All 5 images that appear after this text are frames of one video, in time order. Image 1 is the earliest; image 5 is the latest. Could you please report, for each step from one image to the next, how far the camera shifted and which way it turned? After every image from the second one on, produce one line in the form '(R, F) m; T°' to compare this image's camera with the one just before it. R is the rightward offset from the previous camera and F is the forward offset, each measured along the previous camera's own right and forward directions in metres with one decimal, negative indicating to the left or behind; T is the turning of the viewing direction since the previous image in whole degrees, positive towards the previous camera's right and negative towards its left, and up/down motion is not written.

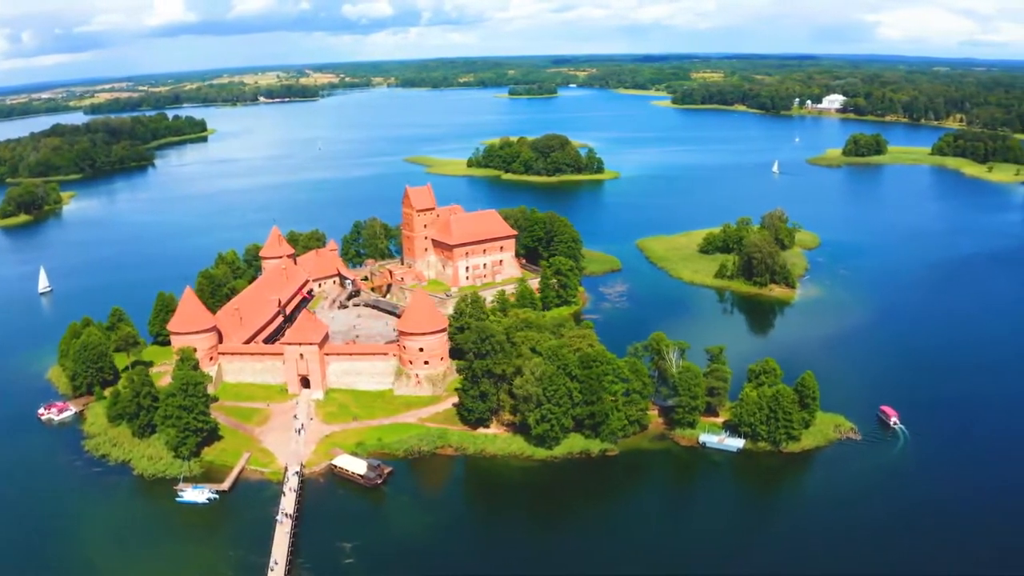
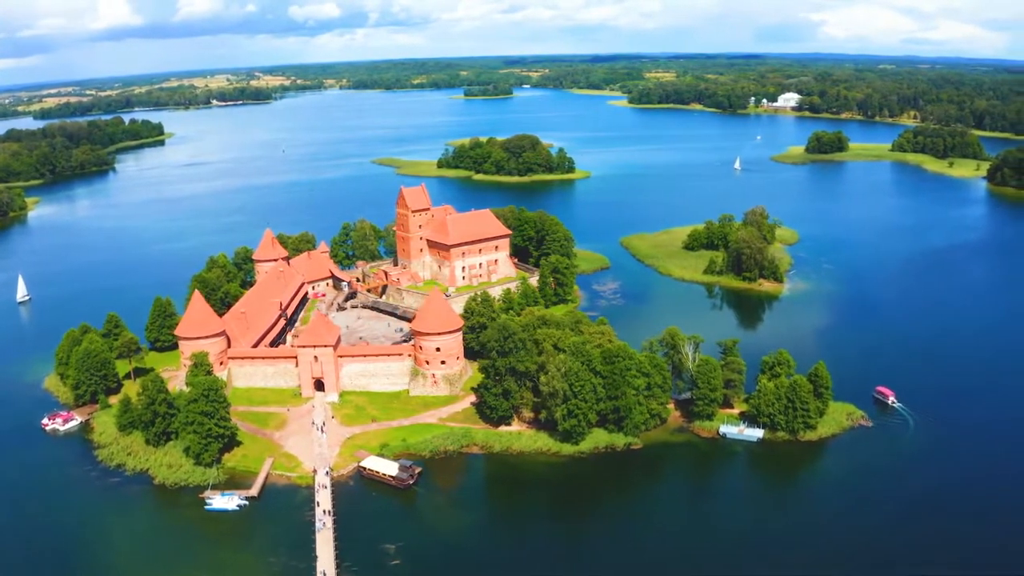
(-2.8, 0.0) m; +3°
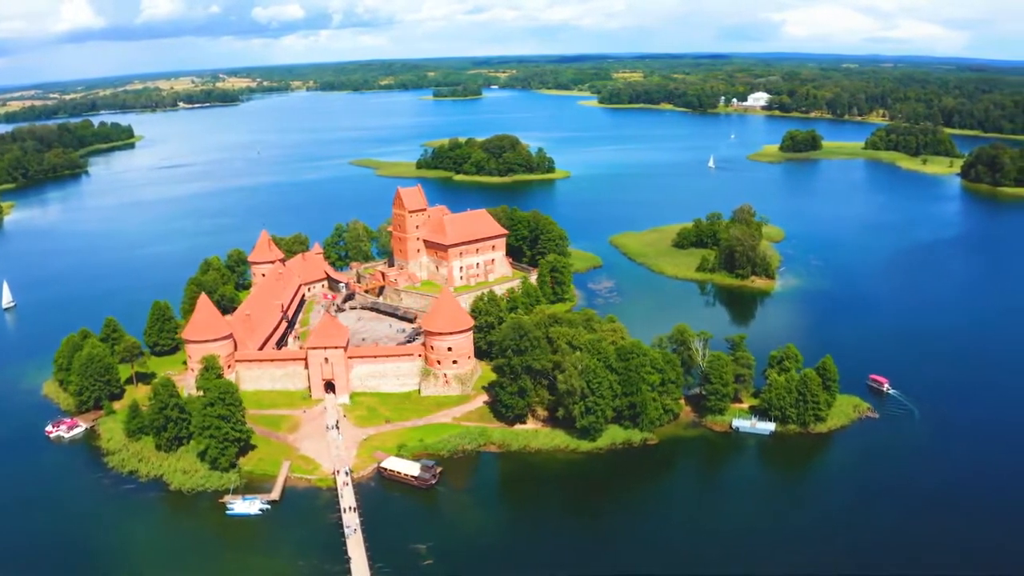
(-1.9, 0.0) m; +2°
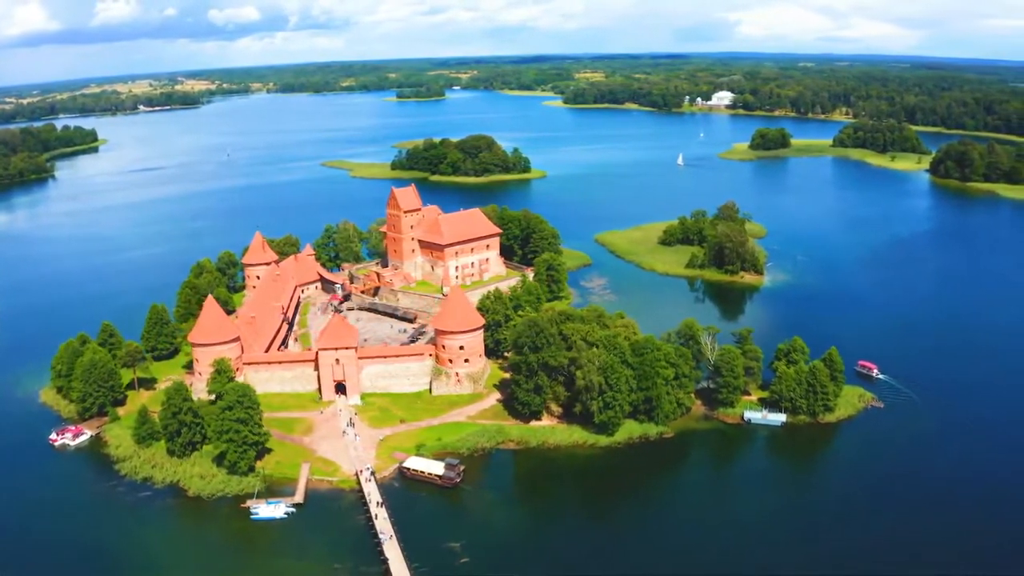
(-2.2, 0.0) m; +2°
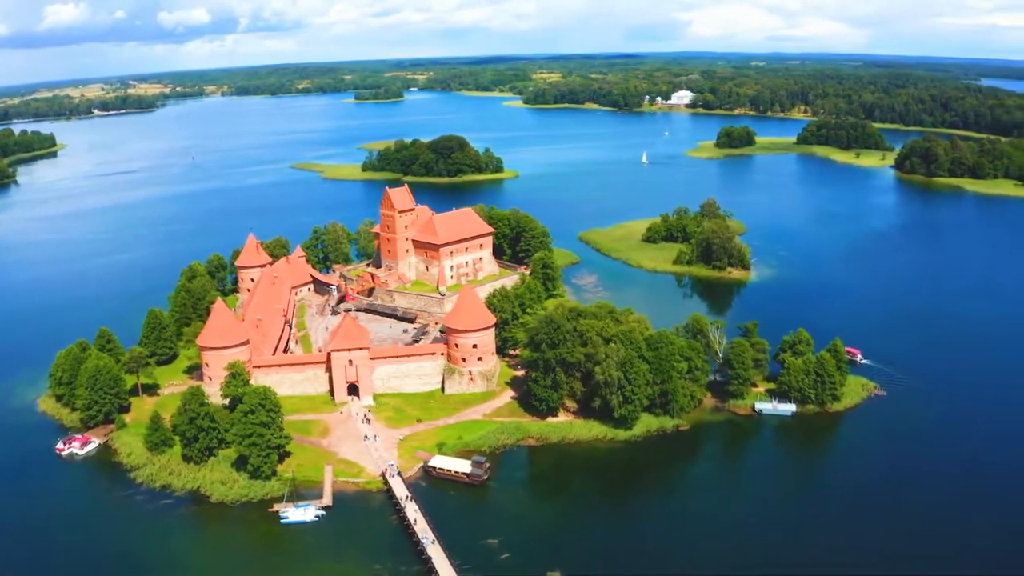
(-2.5, -0.1) m; +3°
